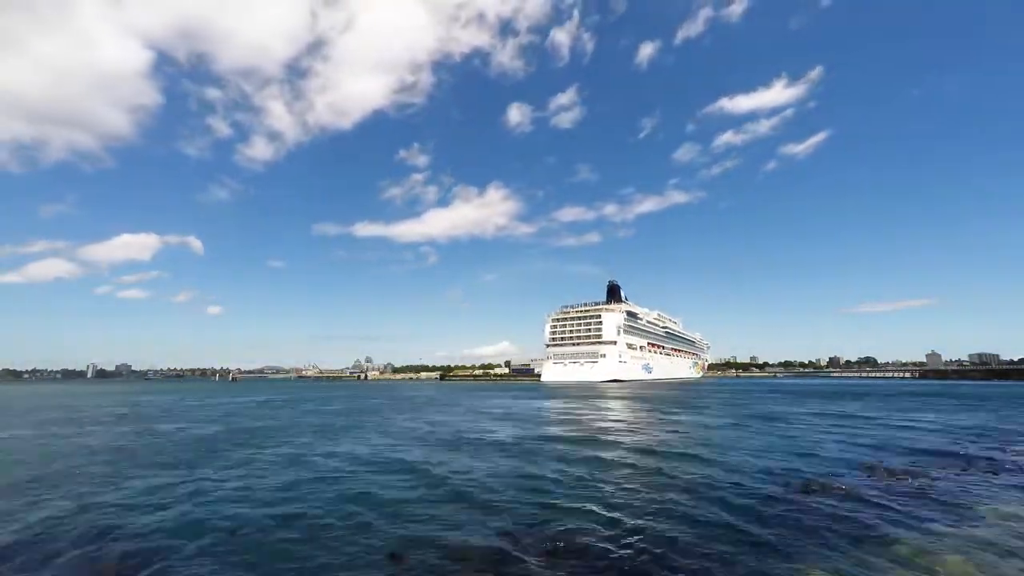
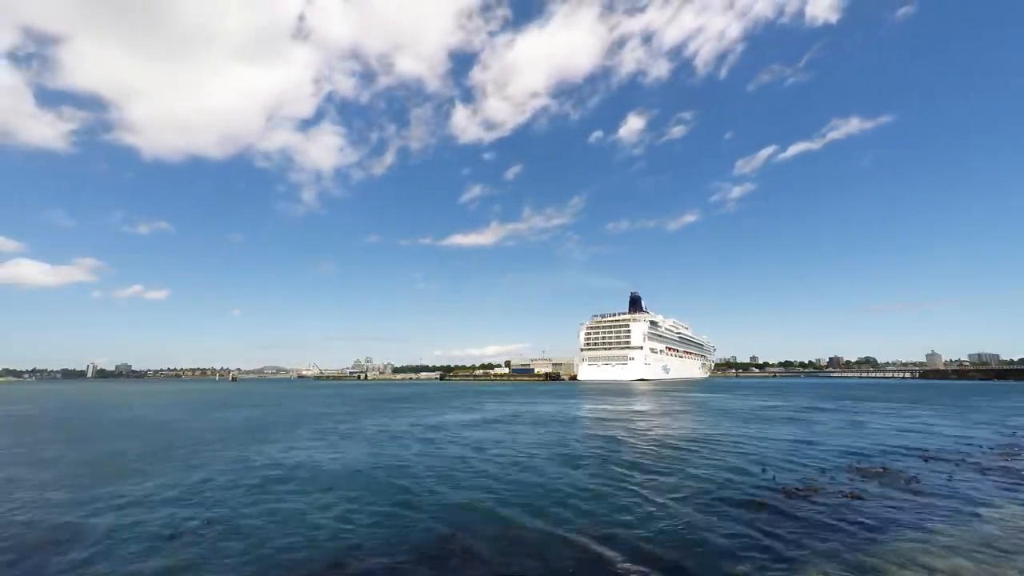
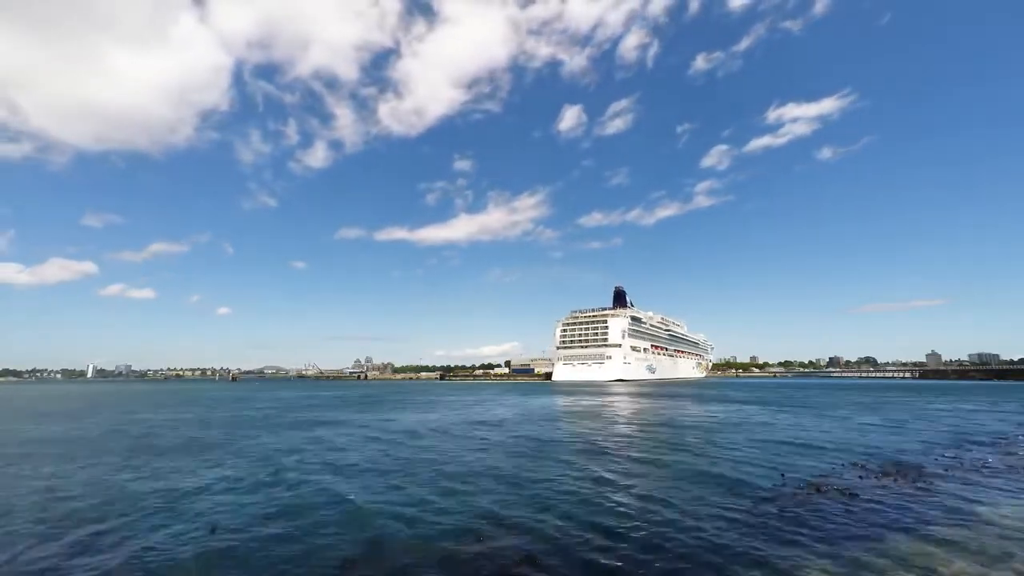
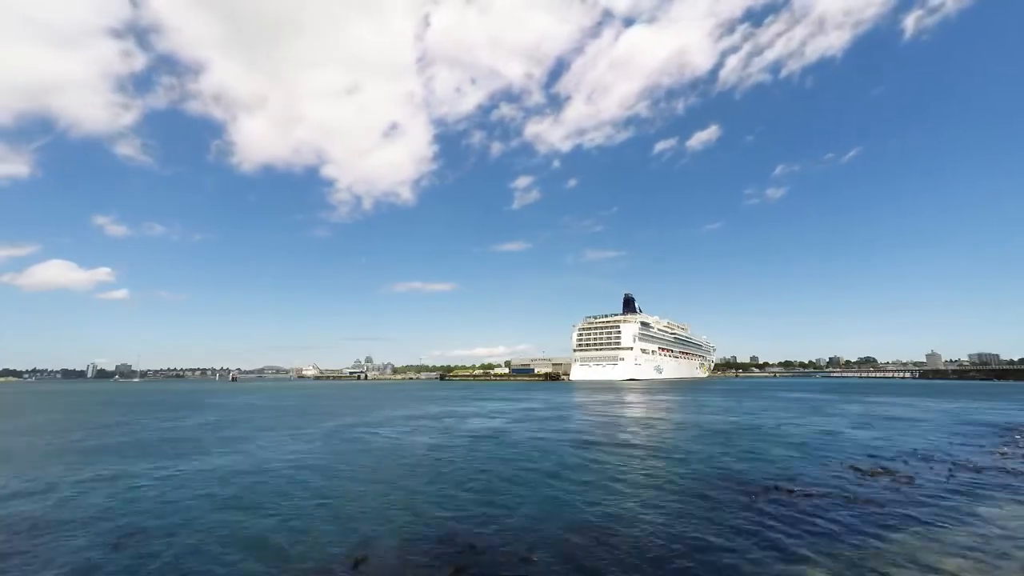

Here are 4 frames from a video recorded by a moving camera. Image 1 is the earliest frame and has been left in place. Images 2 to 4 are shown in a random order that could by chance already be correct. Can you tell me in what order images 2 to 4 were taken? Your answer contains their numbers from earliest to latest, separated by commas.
3, 2, 4
